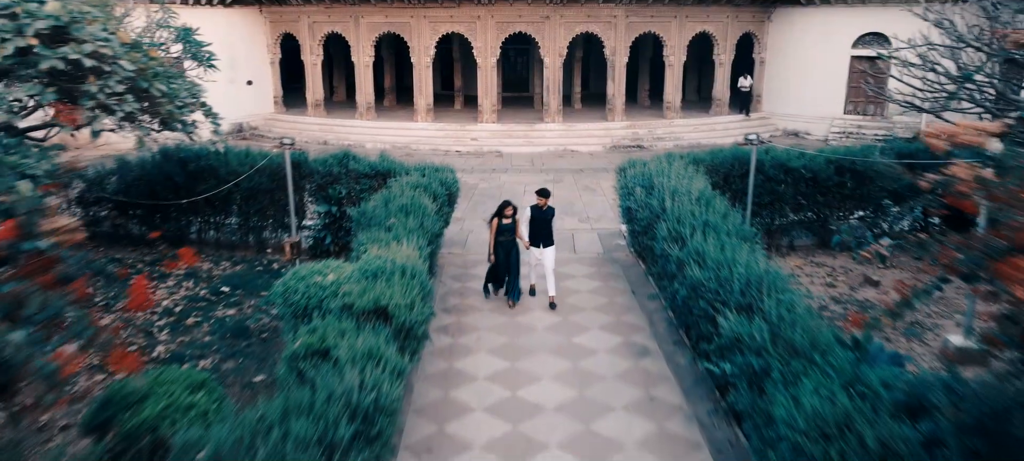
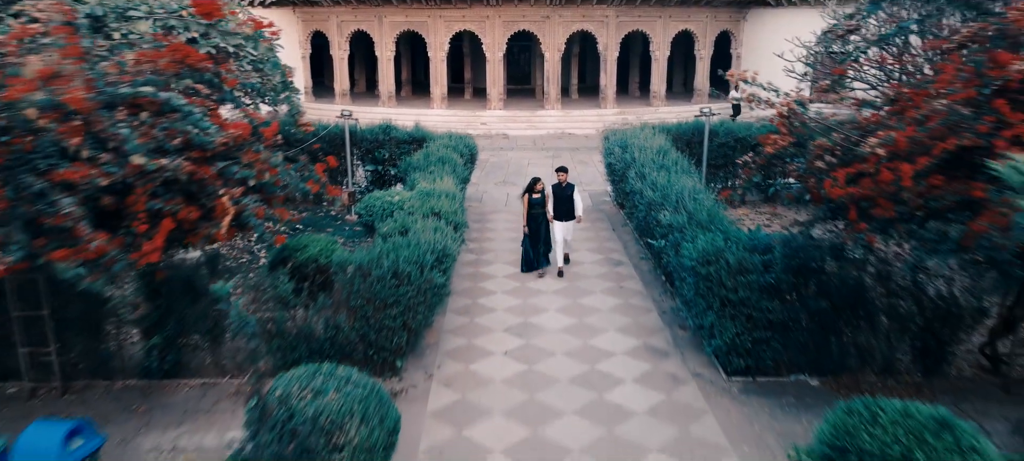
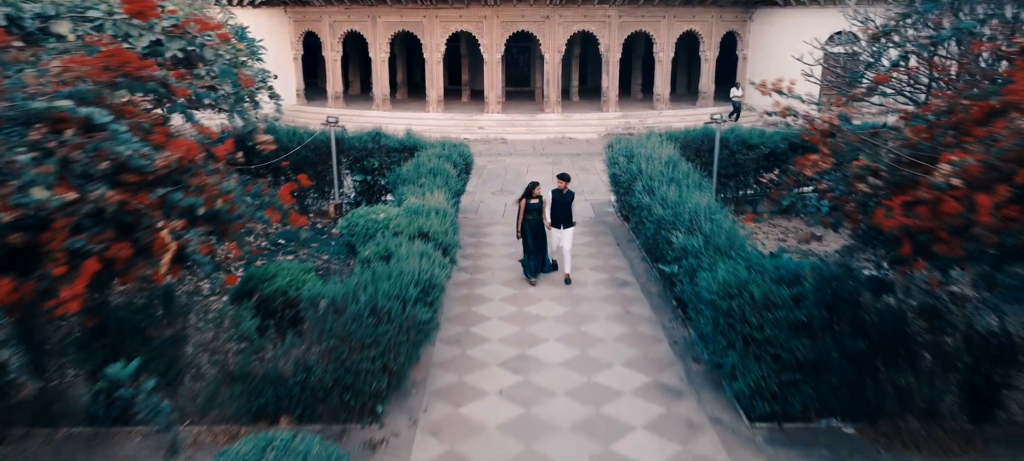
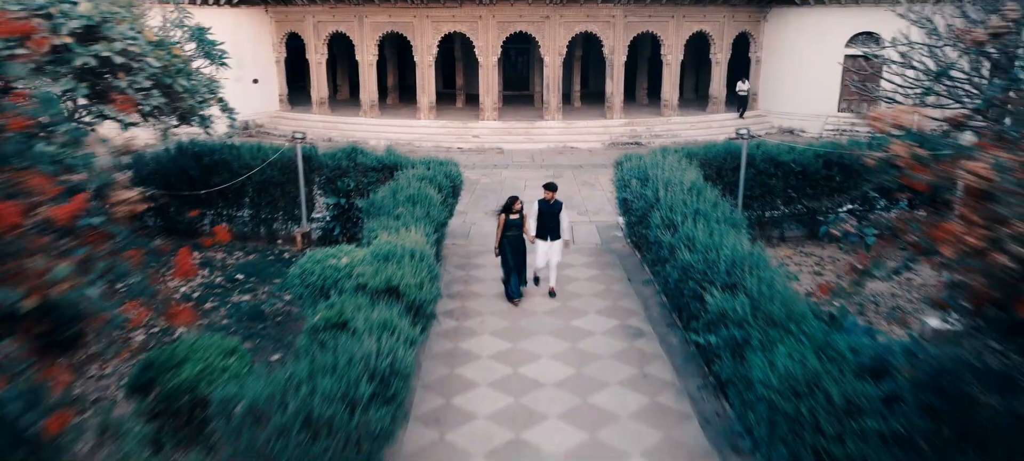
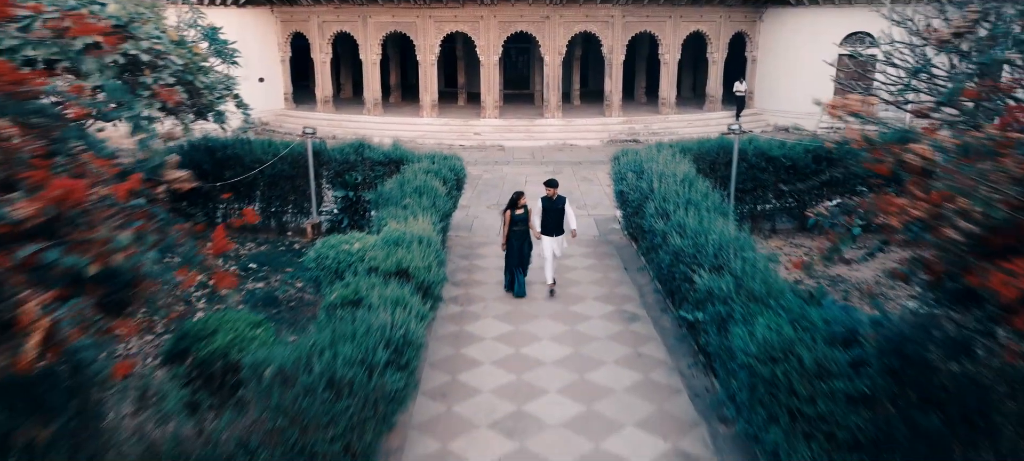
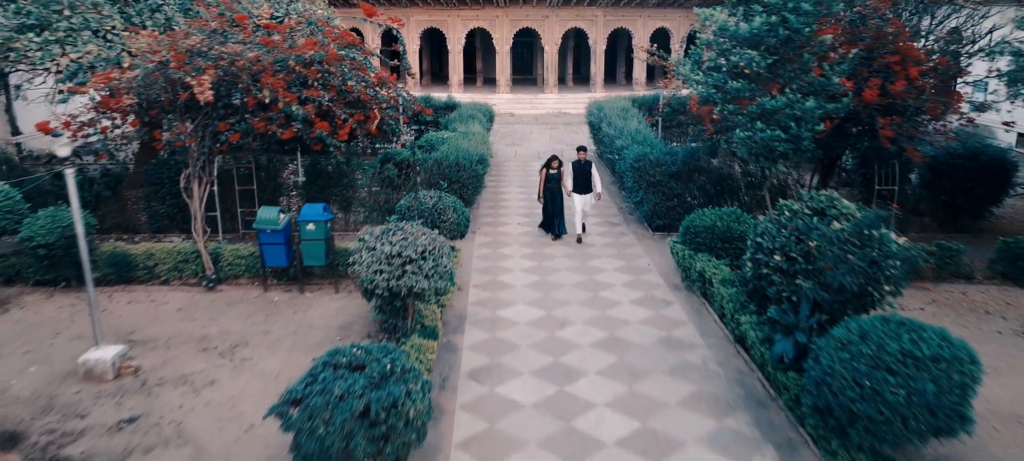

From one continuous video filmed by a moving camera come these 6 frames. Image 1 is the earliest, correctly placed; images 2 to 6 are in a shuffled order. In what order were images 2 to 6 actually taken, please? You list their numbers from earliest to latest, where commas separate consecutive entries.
4, 5, 3, 2, 6
